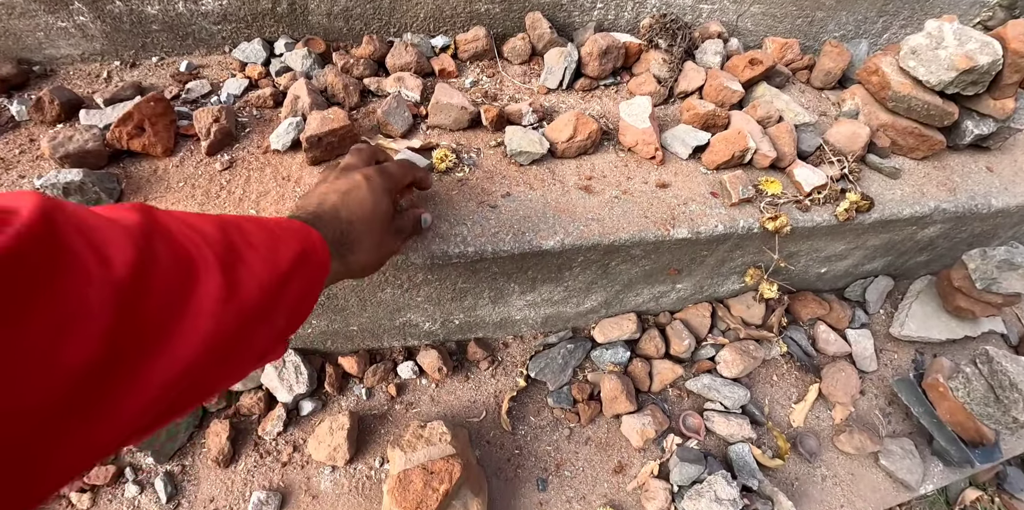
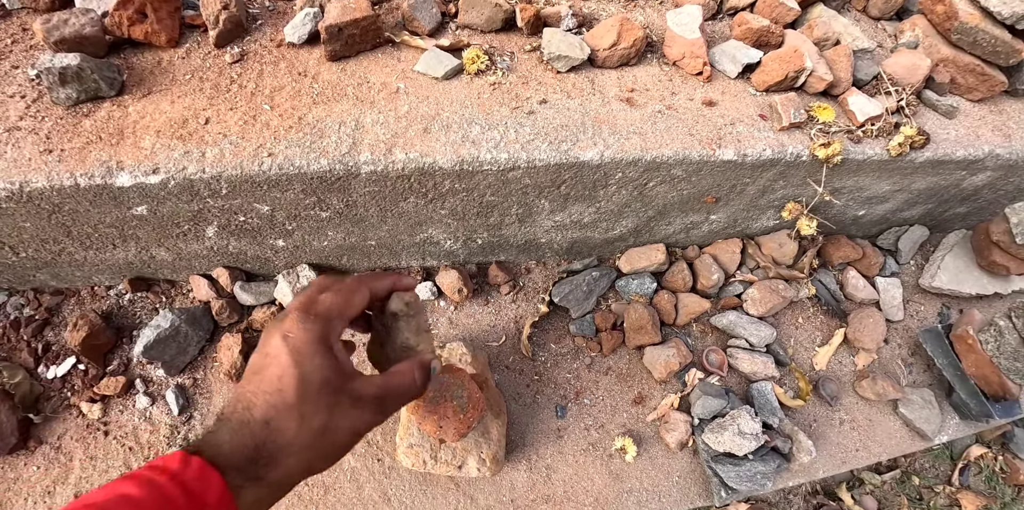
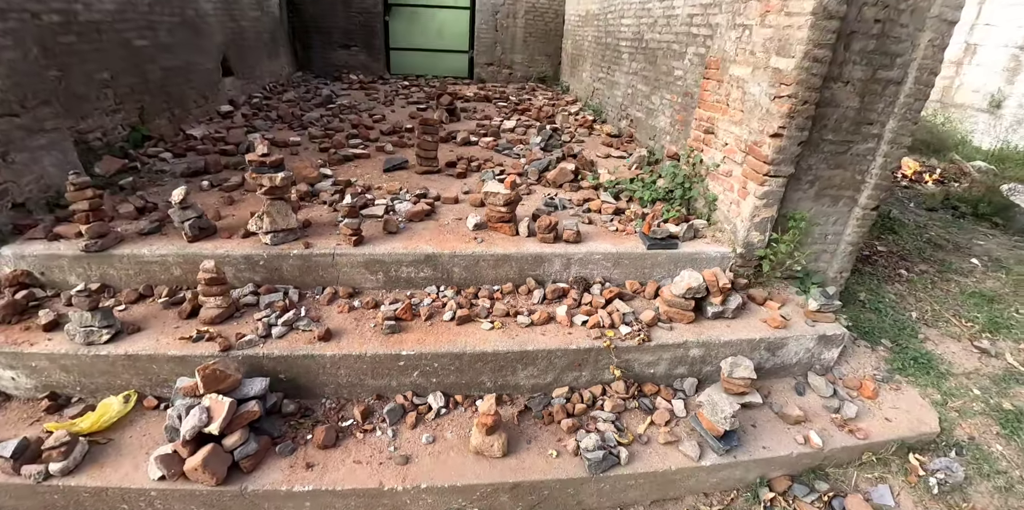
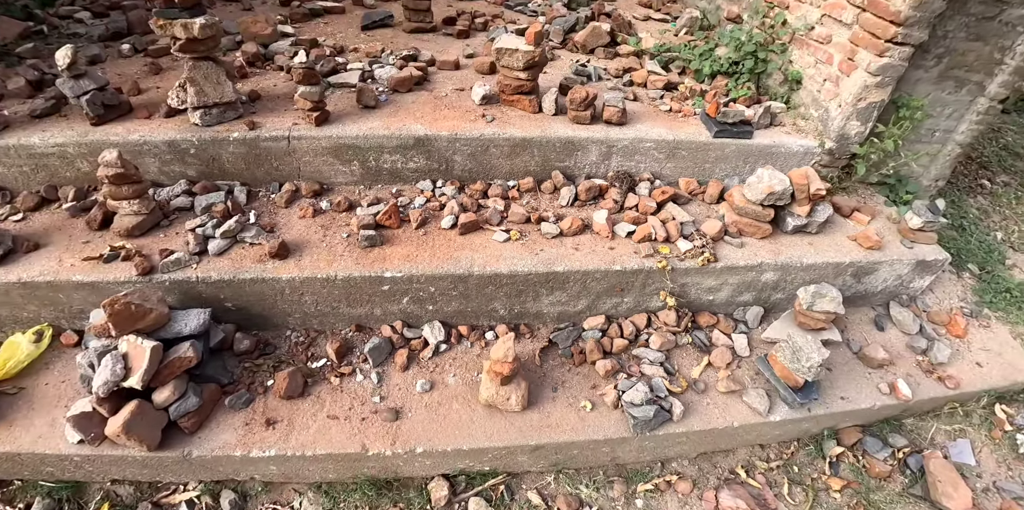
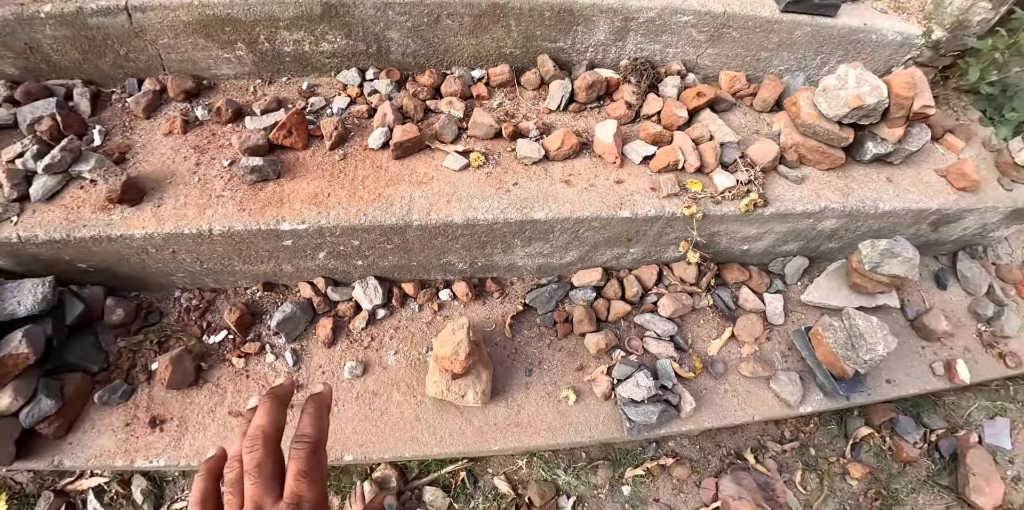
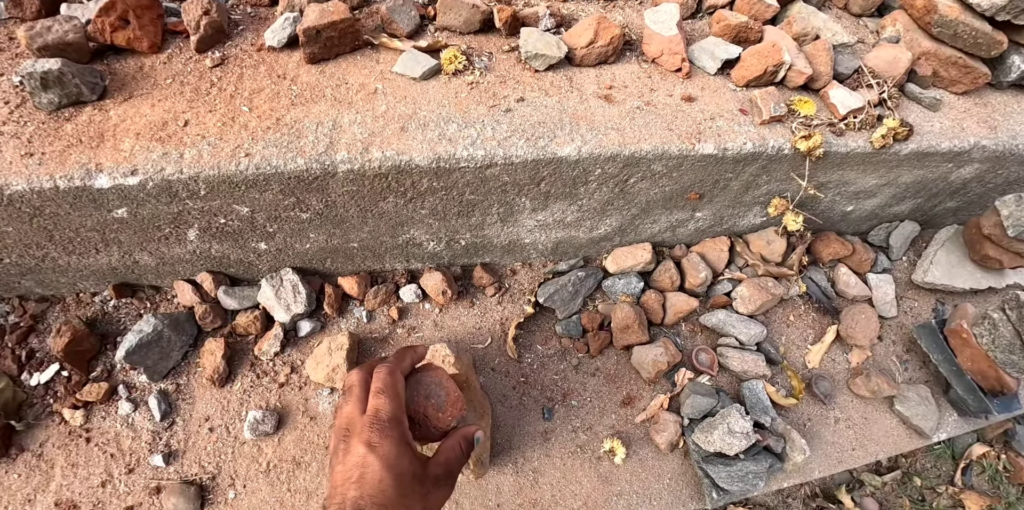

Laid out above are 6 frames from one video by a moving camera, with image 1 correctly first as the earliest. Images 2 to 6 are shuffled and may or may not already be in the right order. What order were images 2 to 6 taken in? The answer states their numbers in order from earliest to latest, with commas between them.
6, 2, 5, 4, 3
